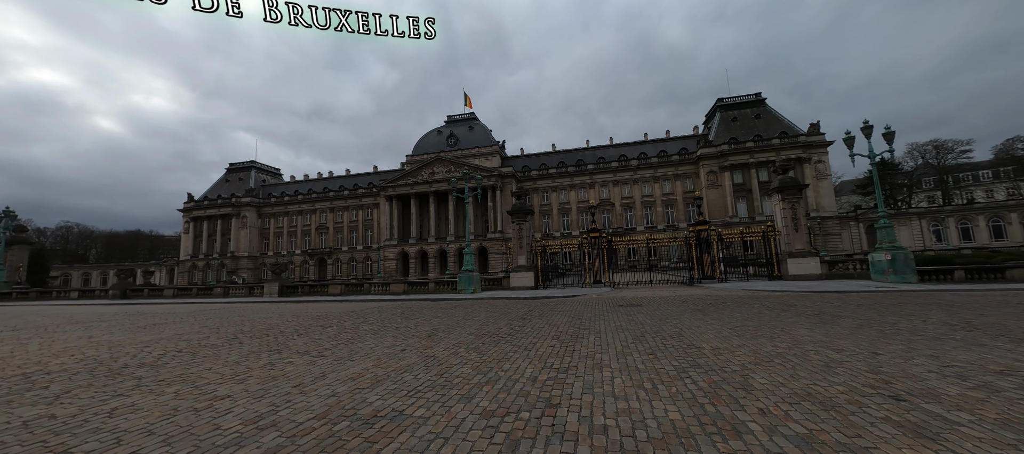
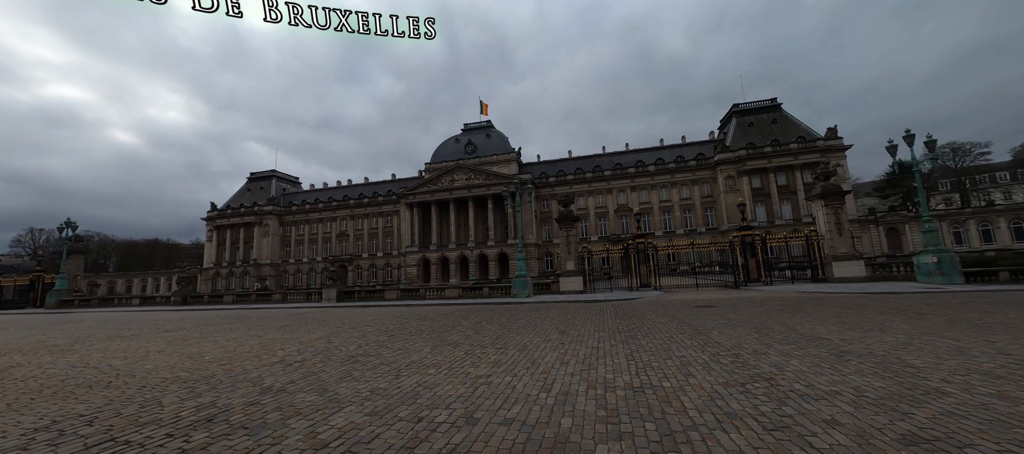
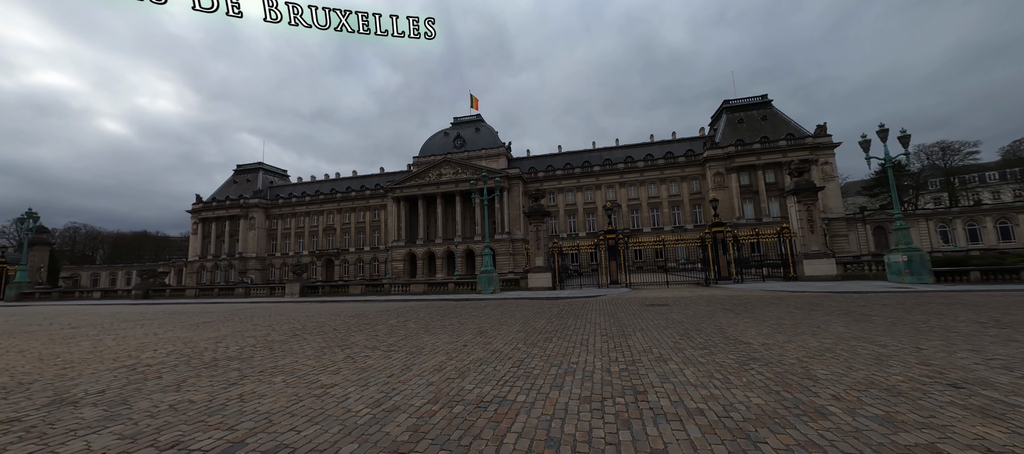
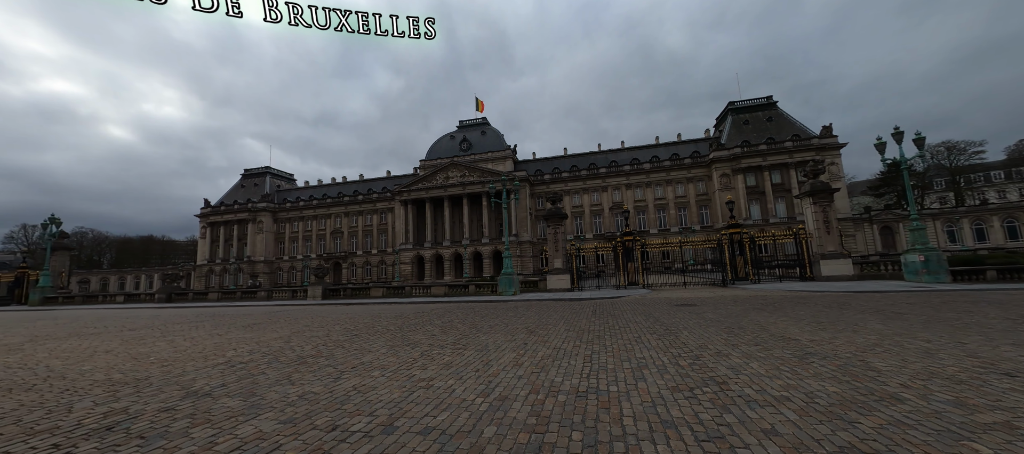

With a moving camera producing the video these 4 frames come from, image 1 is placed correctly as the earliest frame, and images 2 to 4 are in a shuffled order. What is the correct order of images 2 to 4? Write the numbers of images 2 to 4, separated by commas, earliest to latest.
3, 4, 2
